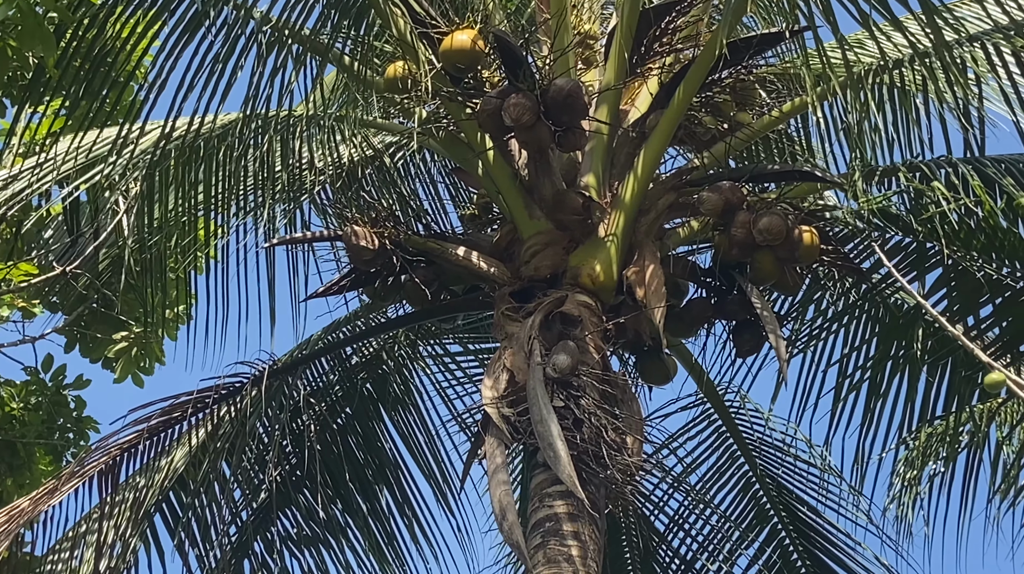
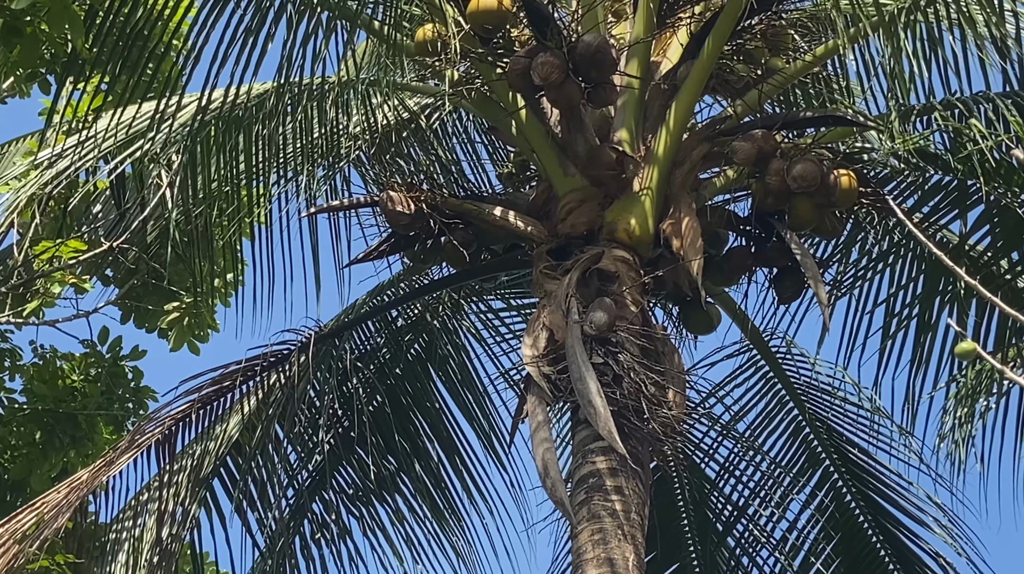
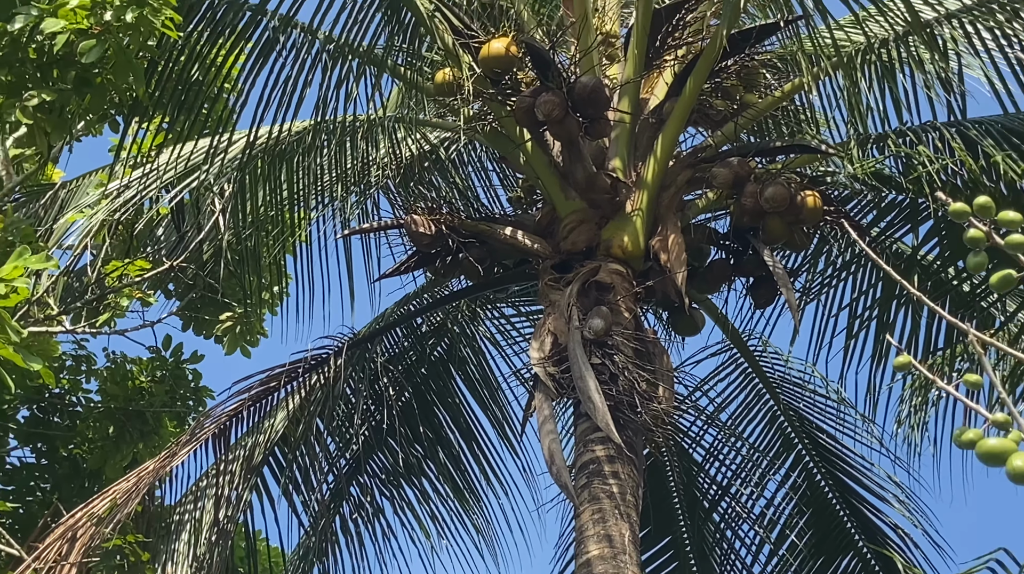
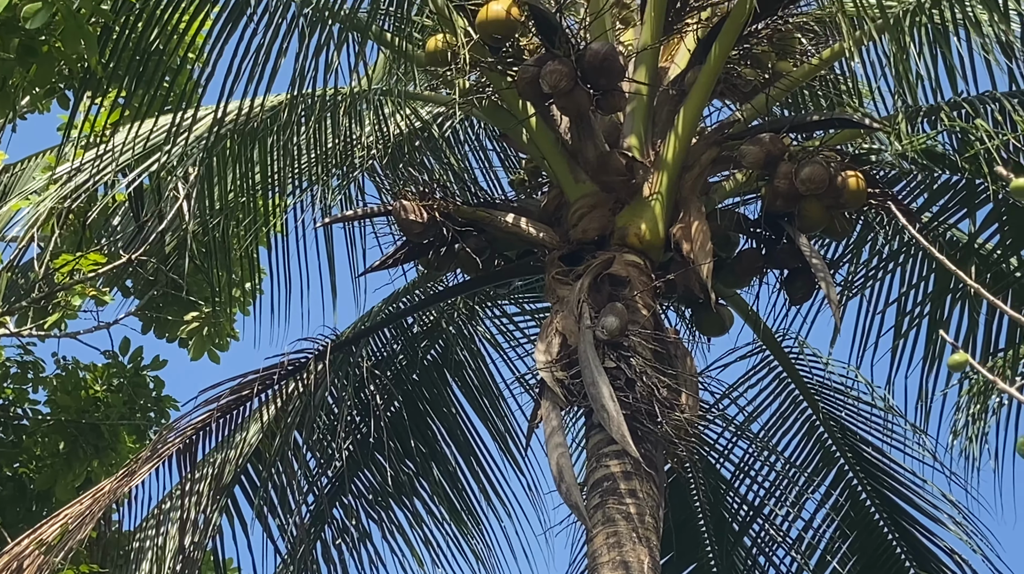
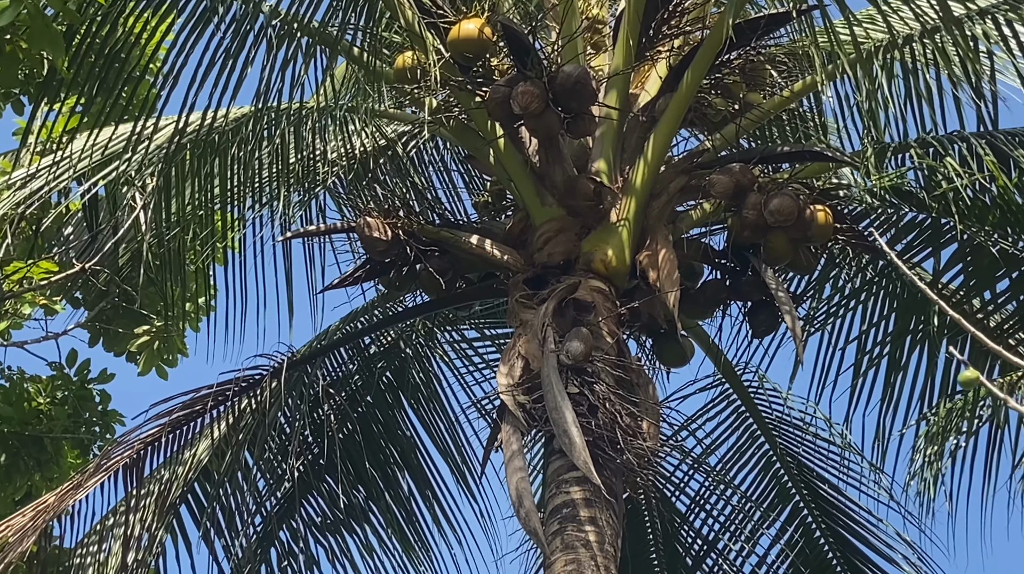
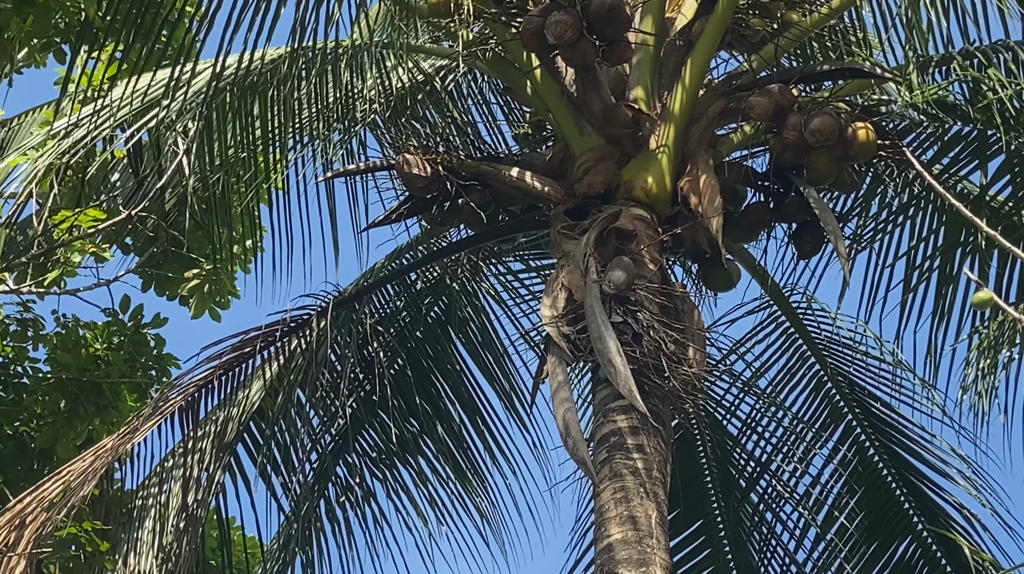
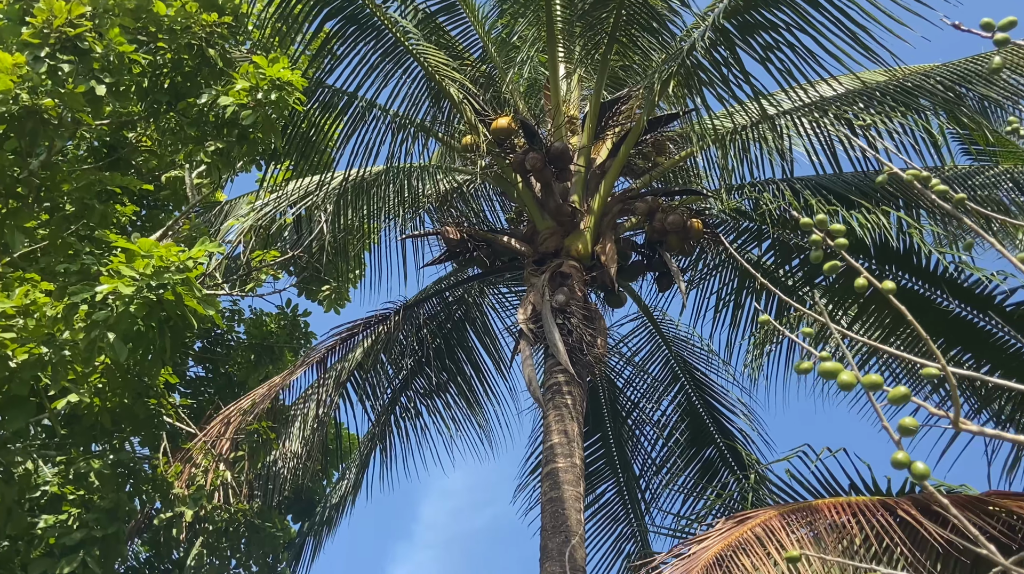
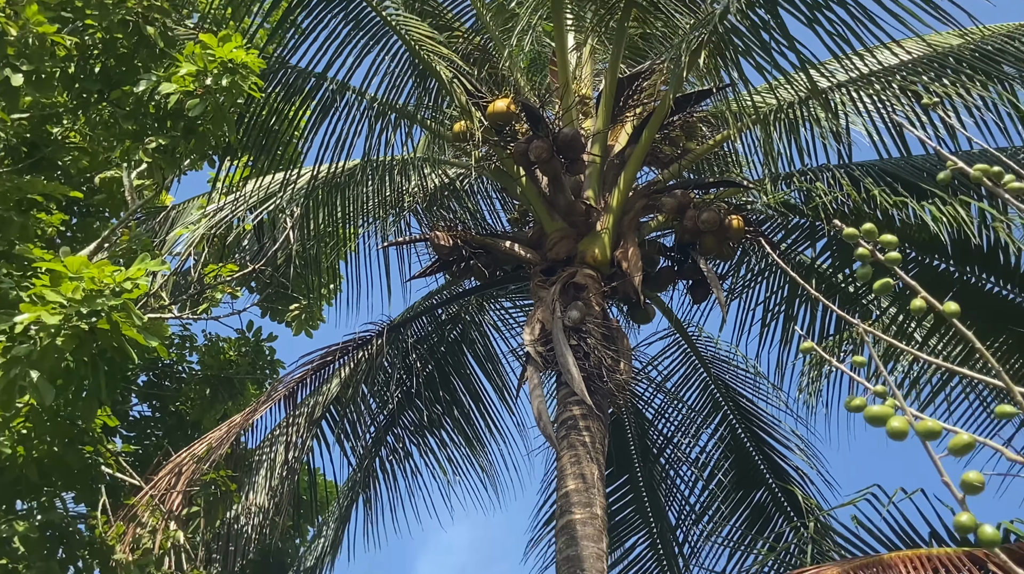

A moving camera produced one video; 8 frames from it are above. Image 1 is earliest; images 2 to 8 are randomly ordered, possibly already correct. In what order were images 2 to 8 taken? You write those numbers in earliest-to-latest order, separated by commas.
5, 2, 6, 4, 3, 8, 7
